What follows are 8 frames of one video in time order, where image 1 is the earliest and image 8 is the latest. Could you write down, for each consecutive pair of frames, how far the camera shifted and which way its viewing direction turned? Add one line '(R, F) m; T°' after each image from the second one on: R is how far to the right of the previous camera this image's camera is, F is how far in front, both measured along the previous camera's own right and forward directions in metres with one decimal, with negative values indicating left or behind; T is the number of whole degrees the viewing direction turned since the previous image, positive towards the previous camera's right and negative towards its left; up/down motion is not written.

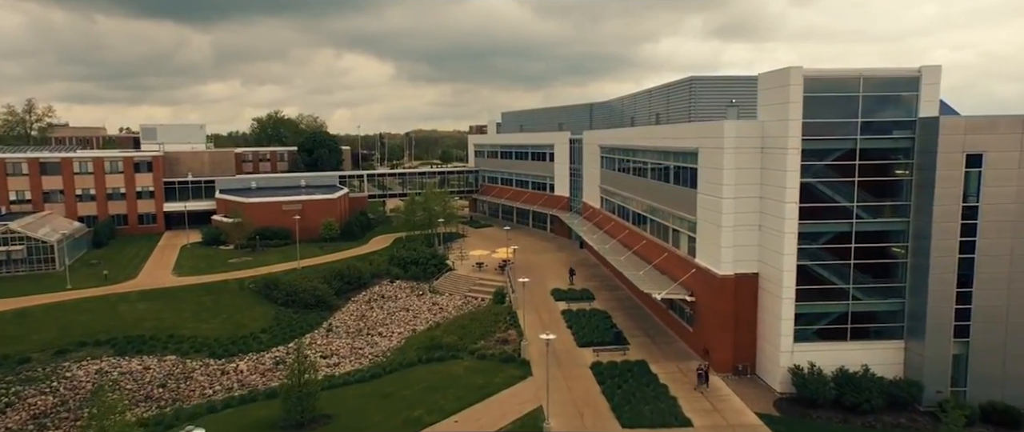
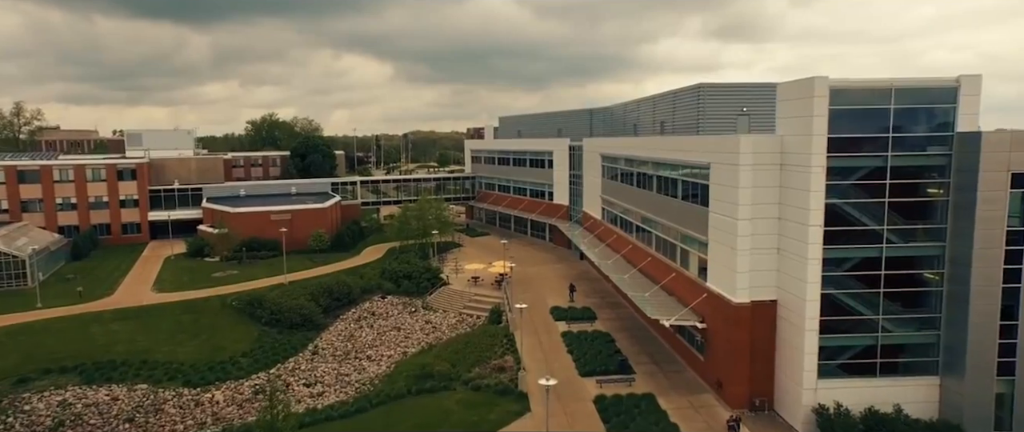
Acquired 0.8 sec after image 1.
(+0.1, +1.9) m; 0°
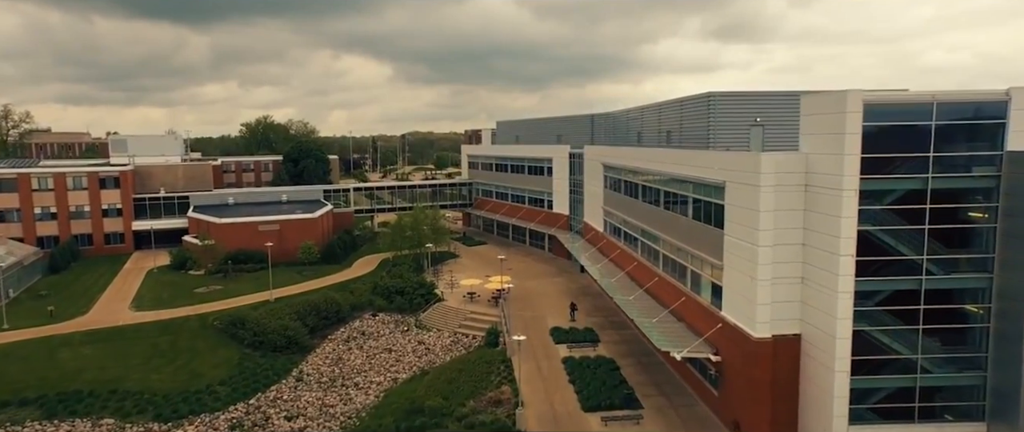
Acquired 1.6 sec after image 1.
(+0.1, +1.9) m; 0°
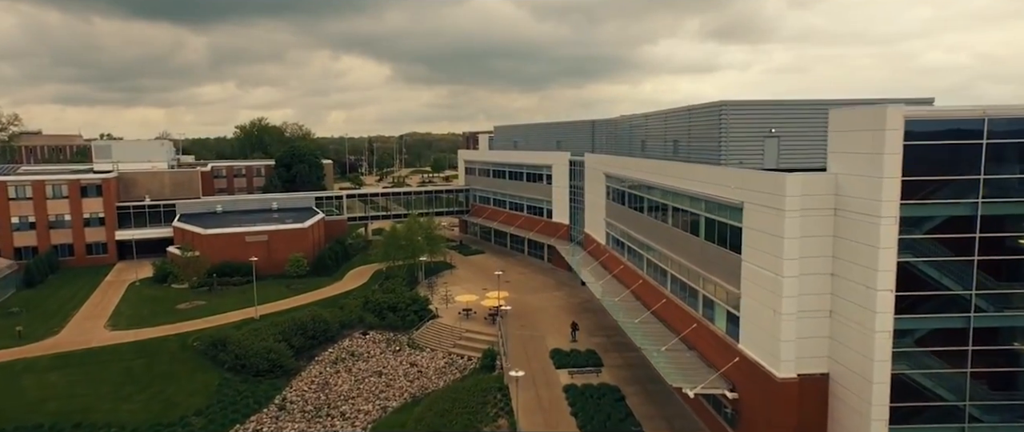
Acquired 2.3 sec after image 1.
(0.0, +1.8) m; 0°
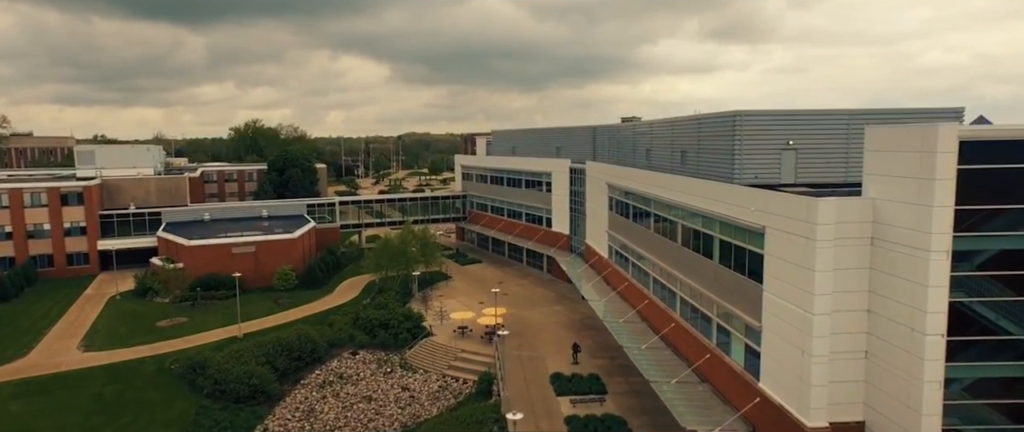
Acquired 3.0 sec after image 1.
(+0.1, +1.8) m; 0°
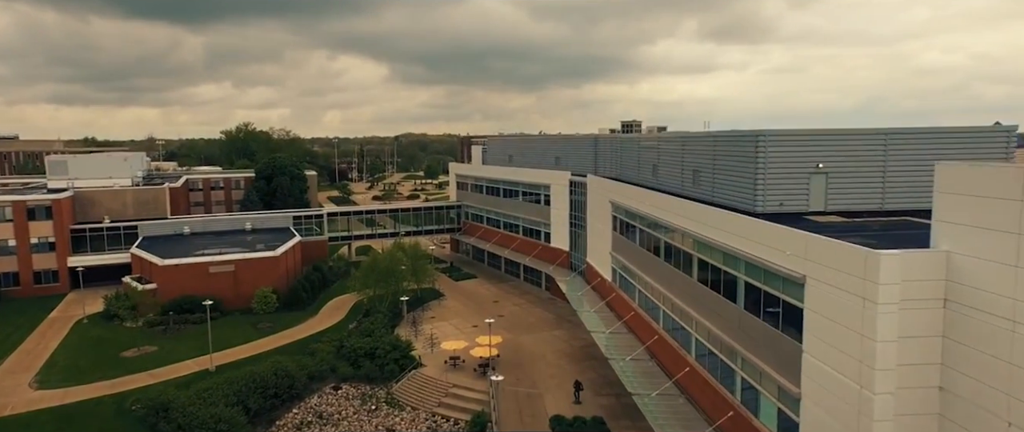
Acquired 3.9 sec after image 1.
(+0.1, +2.6) m; 0°
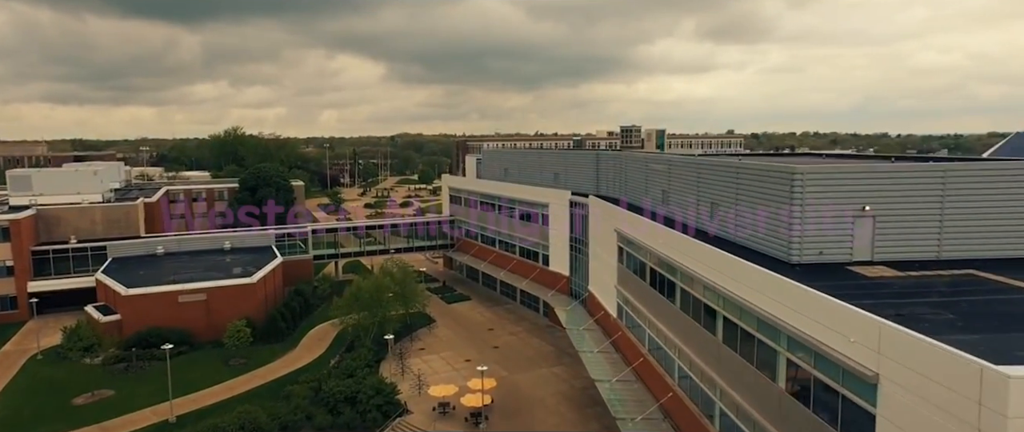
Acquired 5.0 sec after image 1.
(+0.1, +3.1) m; 0°
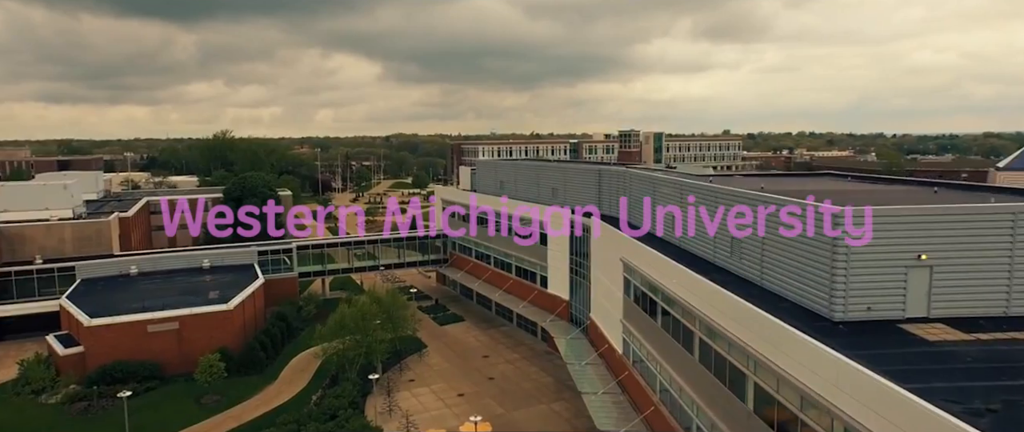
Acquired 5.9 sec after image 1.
(0.0, +2.6) m; 0°
